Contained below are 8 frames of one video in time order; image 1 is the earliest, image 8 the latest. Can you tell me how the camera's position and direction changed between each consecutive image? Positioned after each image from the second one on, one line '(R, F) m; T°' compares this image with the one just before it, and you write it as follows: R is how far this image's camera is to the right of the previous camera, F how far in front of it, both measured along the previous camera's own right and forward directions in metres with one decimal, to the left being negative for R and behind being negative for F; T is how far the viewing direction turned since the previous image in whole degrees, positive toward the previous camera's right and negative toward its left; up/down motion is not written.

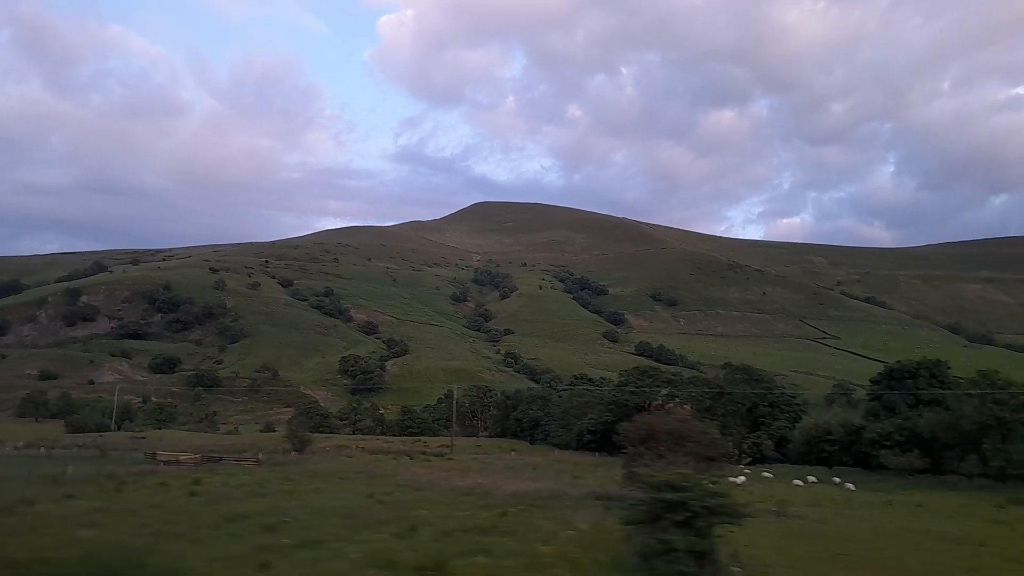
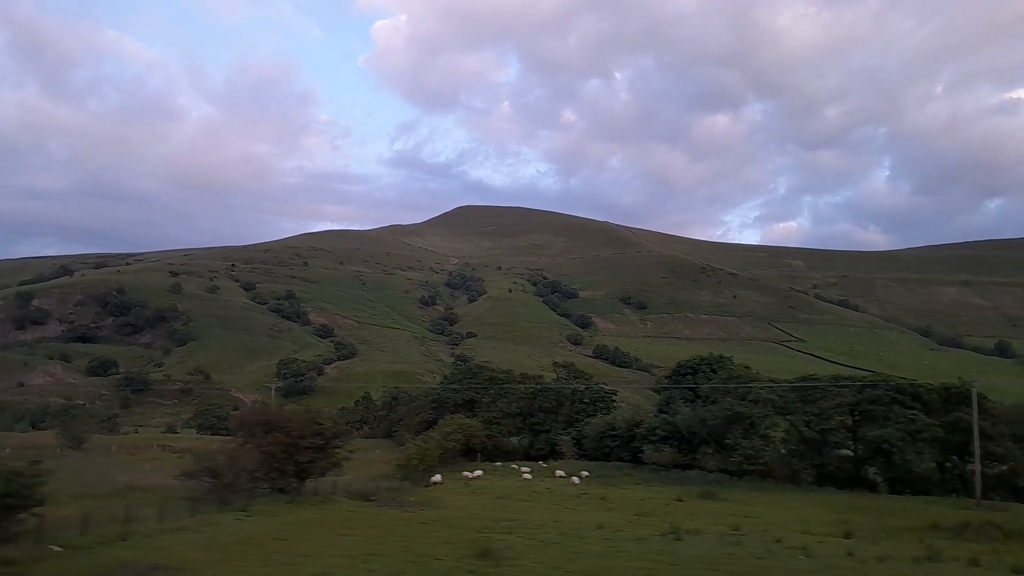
(+6.0, +0.1) m; 0°
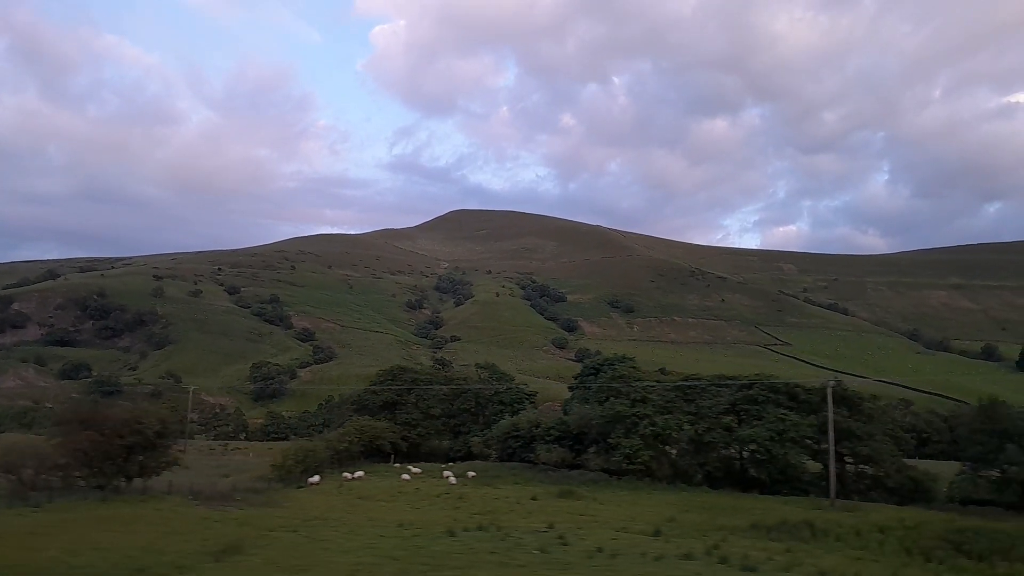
(+2.7, 0.0) m; 0°
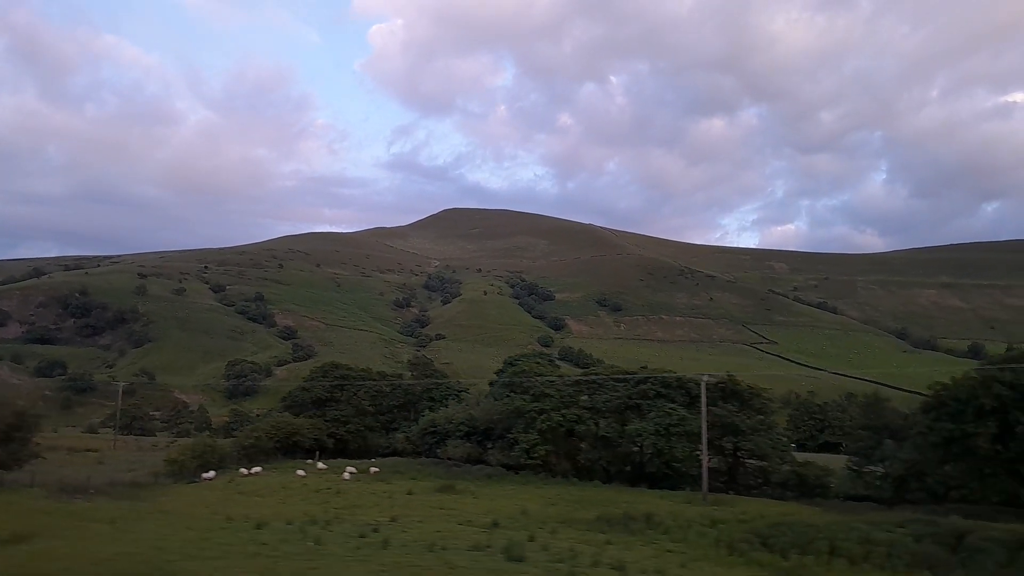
(+2.3, 0.0) m; 0°
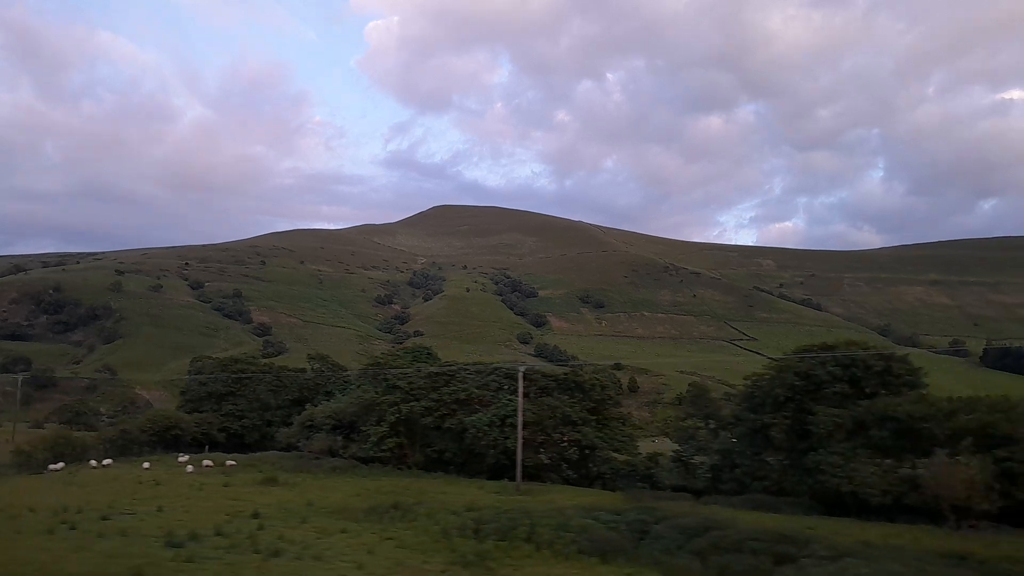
(+3.3, 0.0) m; 0°
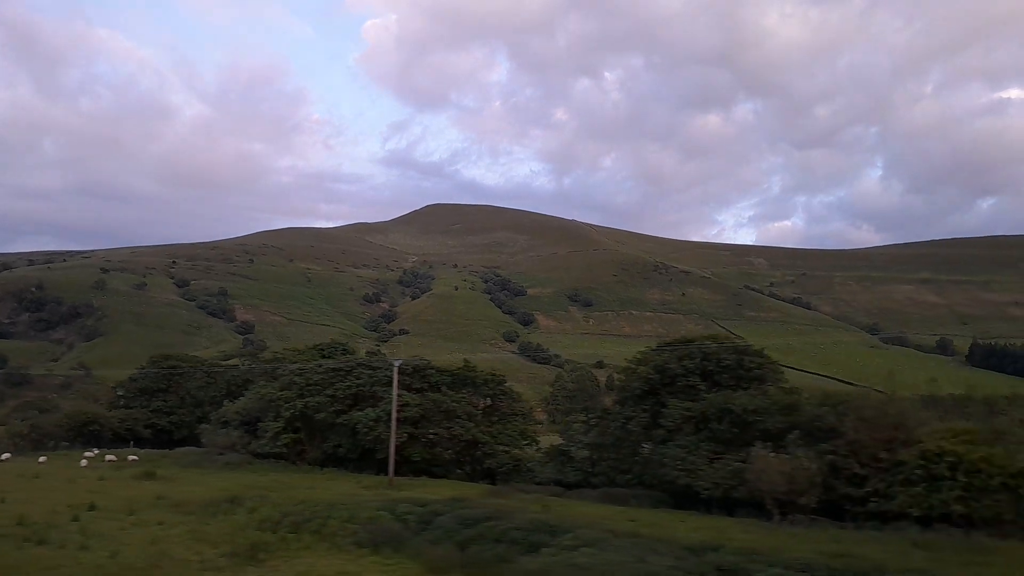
(+2.3, 0.0) m; 0°
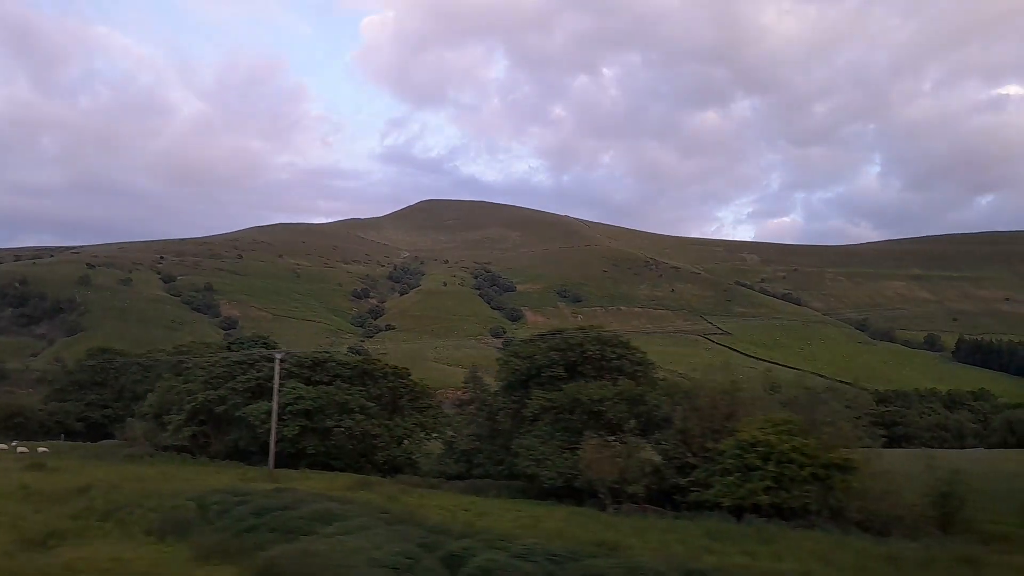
(+2.1, 0.0) m; 0°
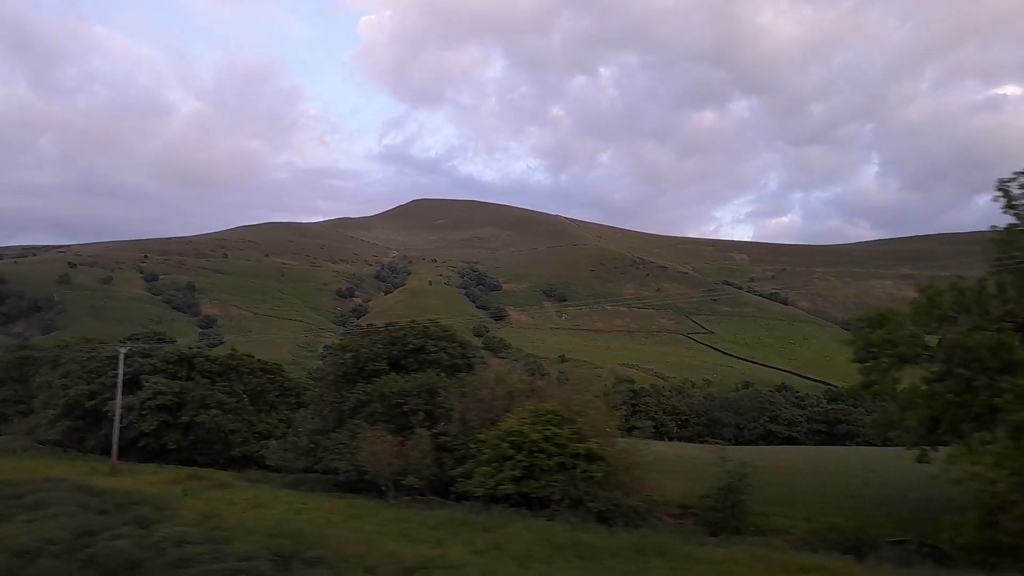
(+2.8, -0.1) m; 0°
